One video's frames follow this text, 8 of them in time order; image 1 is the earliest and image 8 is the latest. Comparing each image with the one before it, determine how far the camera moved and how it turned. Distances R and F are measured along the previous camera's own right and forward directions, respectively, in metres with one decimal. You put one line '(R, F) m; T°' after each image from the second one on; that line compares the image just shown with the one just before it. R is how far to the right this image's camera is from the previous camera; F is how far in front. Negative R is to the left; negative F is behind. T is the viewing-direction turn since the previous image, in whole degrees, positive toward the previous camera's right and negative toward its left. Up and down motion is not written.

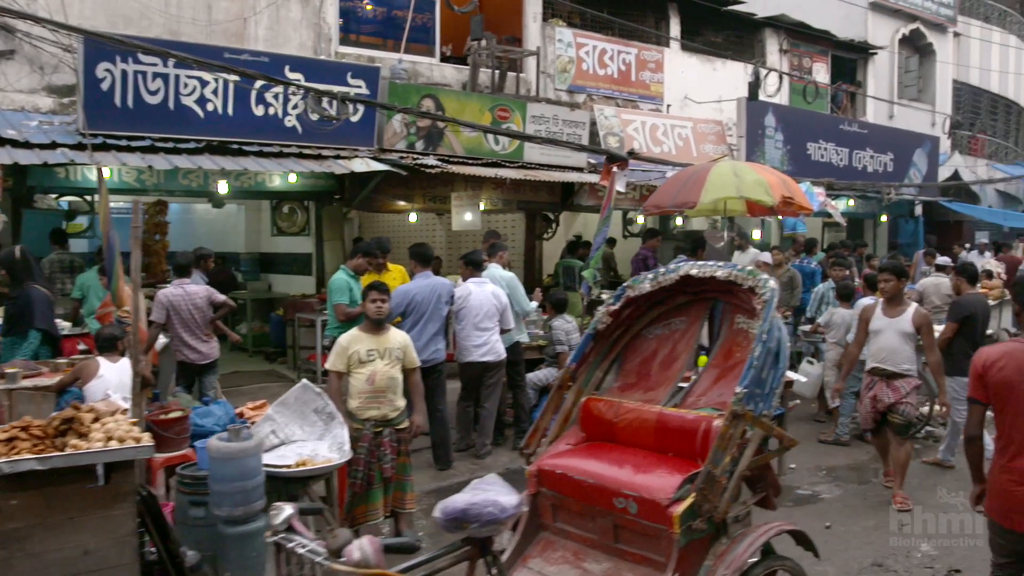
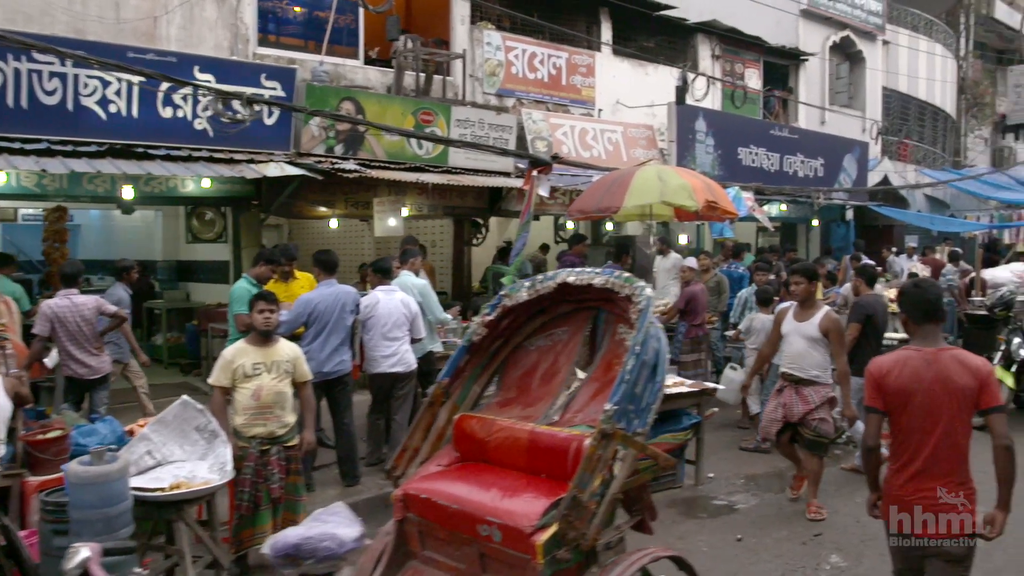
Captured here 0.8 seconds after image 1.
(+0.3, +0.2) m; +3°
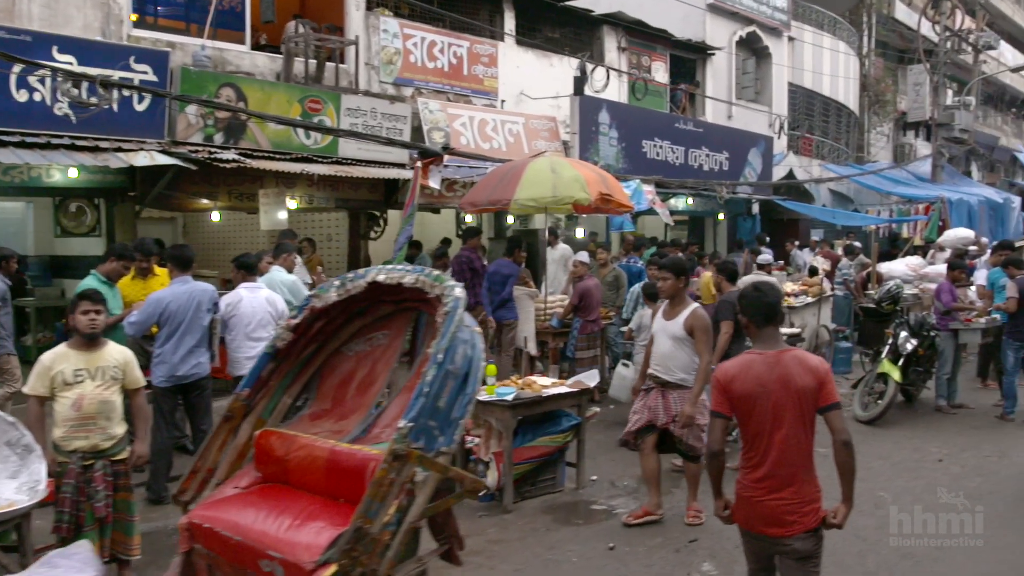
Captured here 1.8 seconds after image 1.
(+0.3, +0.3) m; +5°
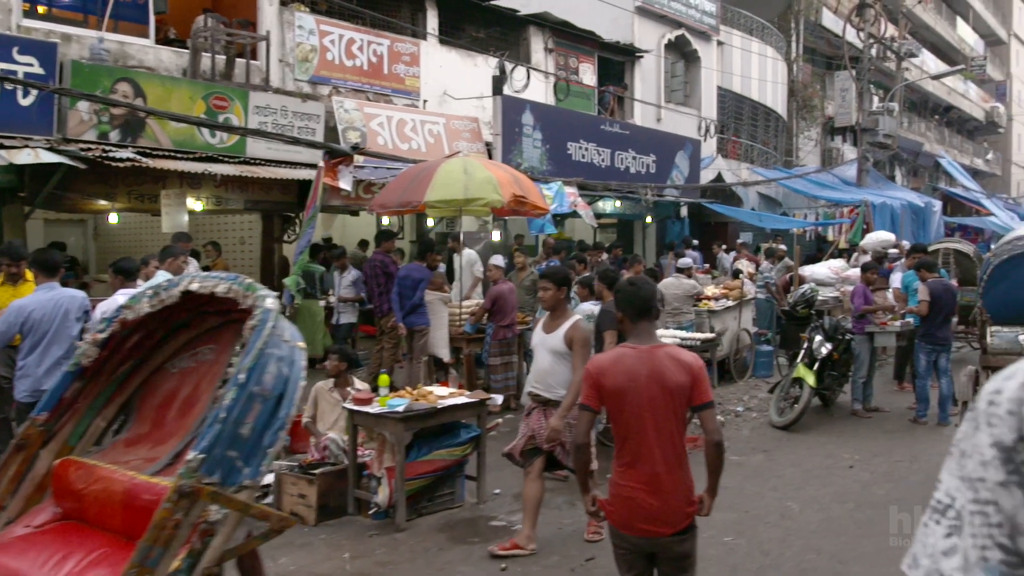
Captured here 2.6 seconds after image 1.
(+0.3, +0.3) m; +4°
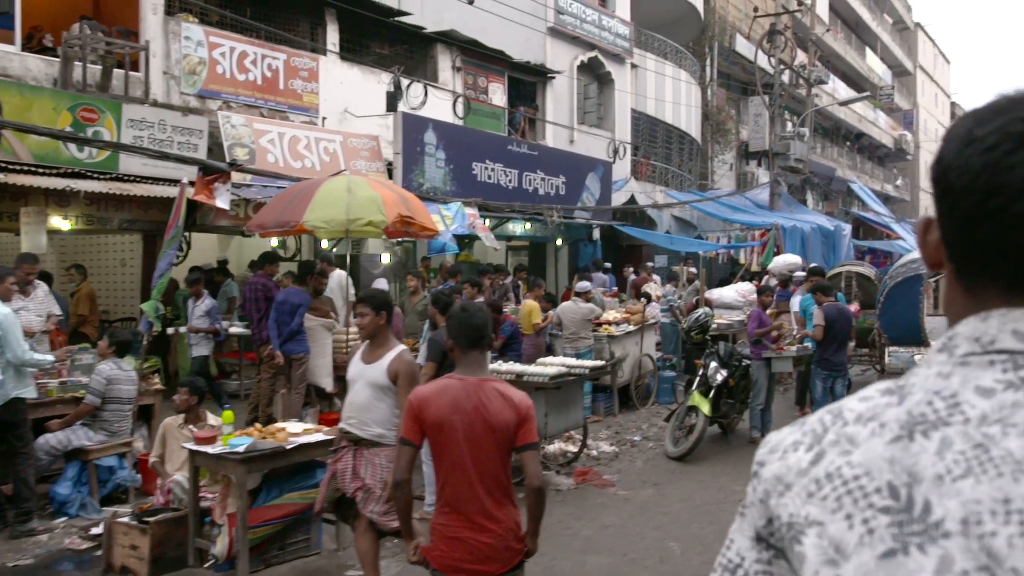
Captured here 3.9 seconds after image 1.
(+0.4, +0.4) m; +4°
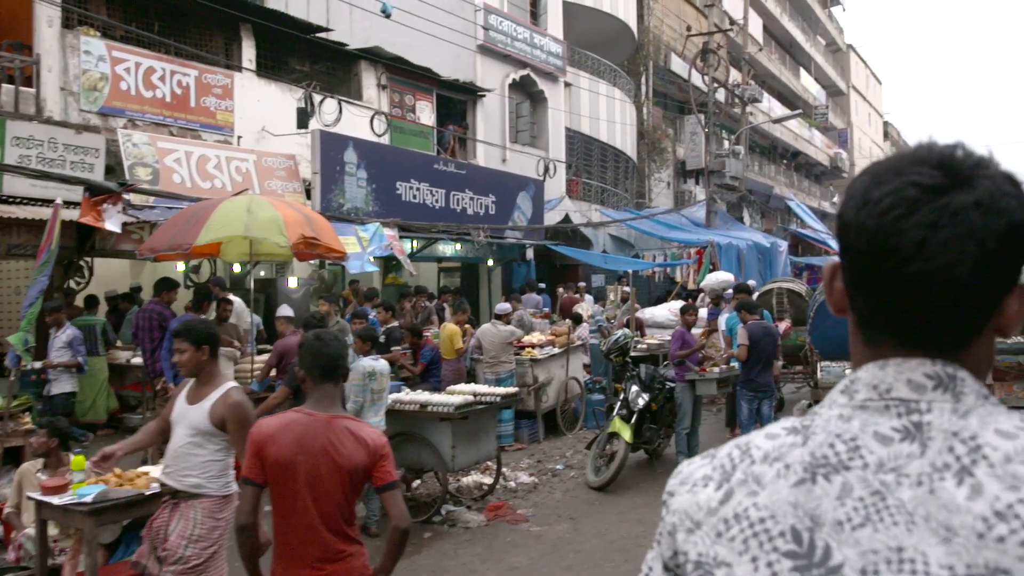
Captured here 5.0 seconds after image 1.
(+0.3, +0.4) m; +3°
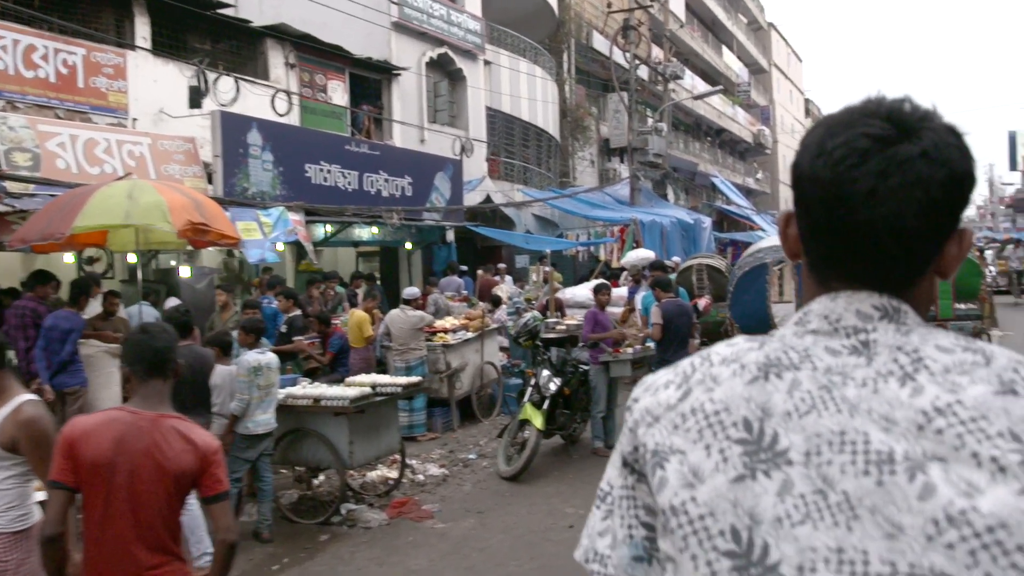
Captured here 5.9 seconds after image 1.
(+0.2, +0.3) m; +4°
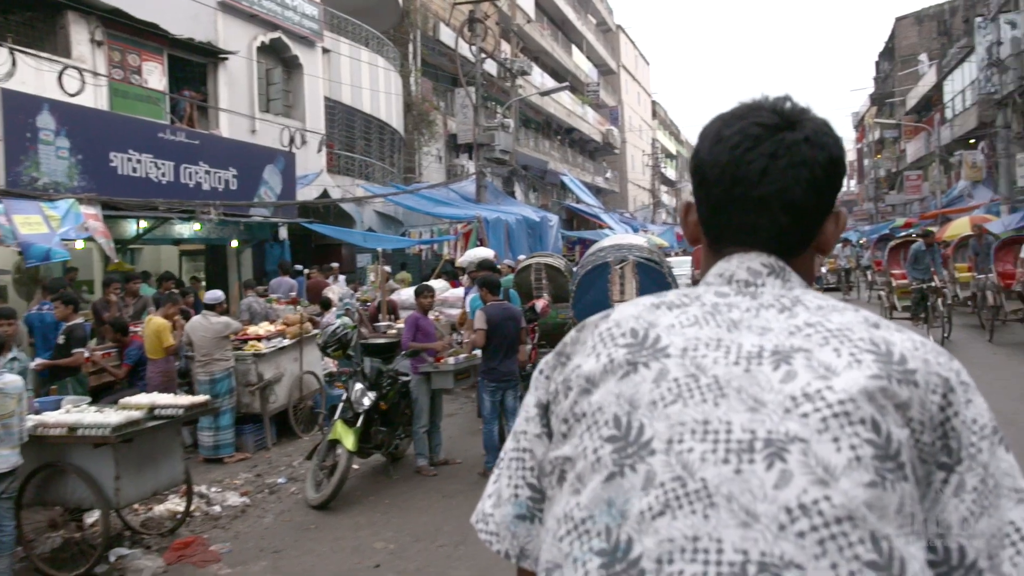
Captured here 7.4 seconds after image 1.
(+0.3, +0.6) m; +9°
